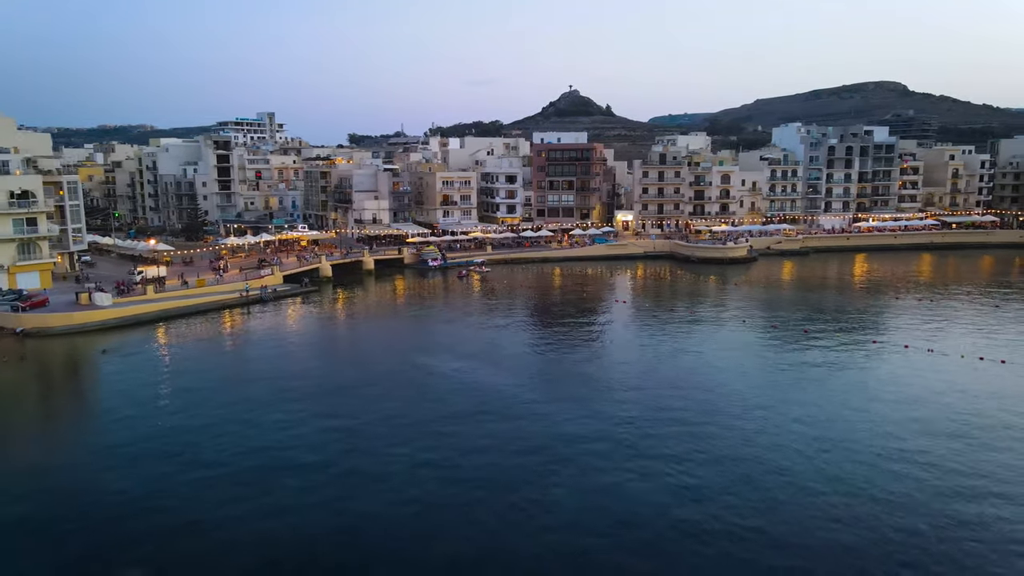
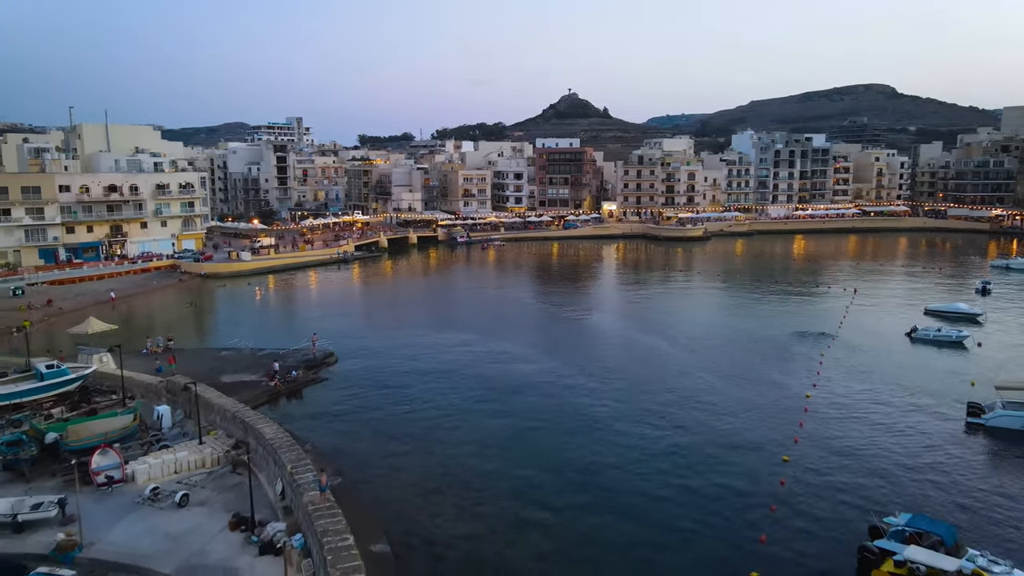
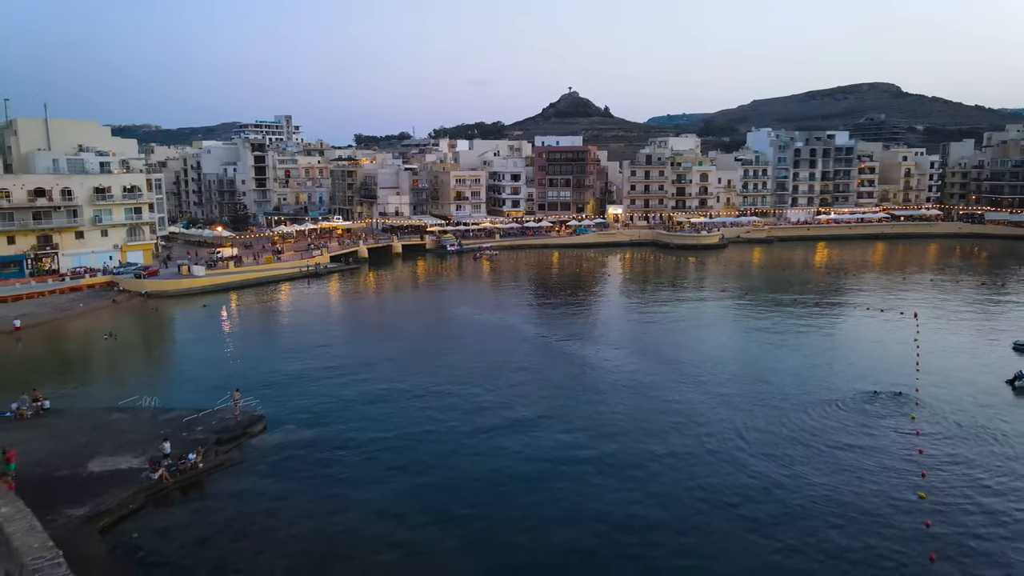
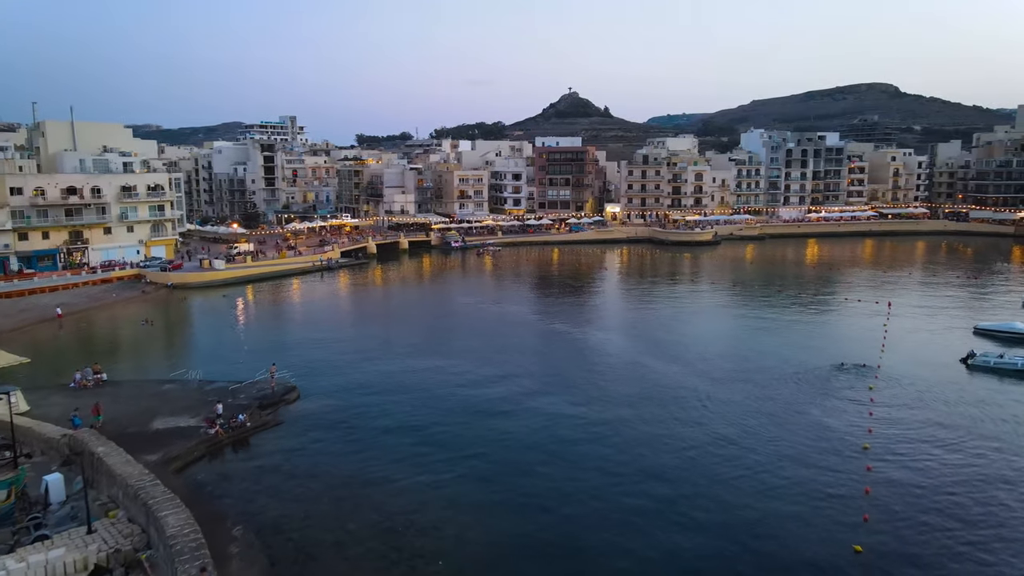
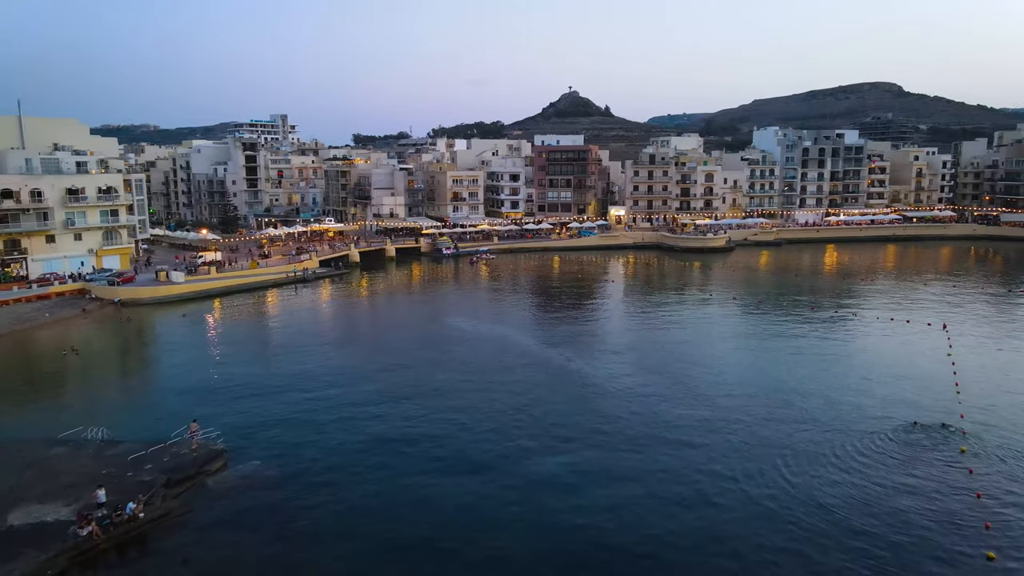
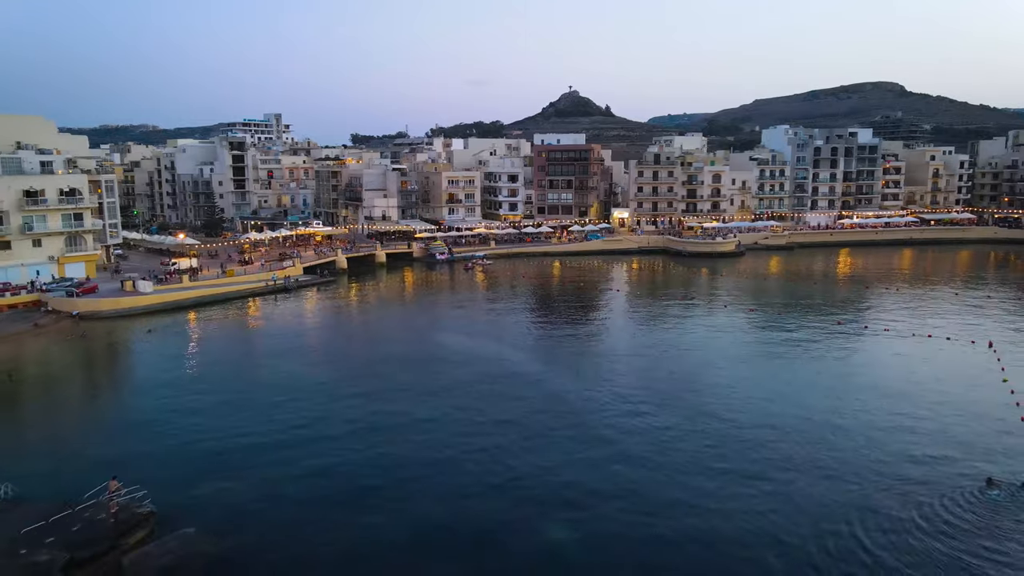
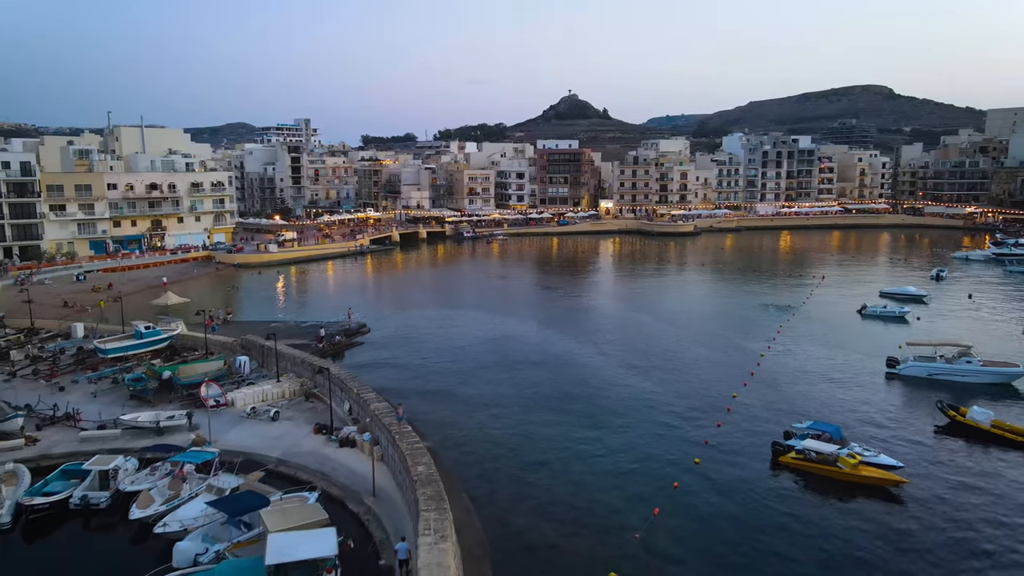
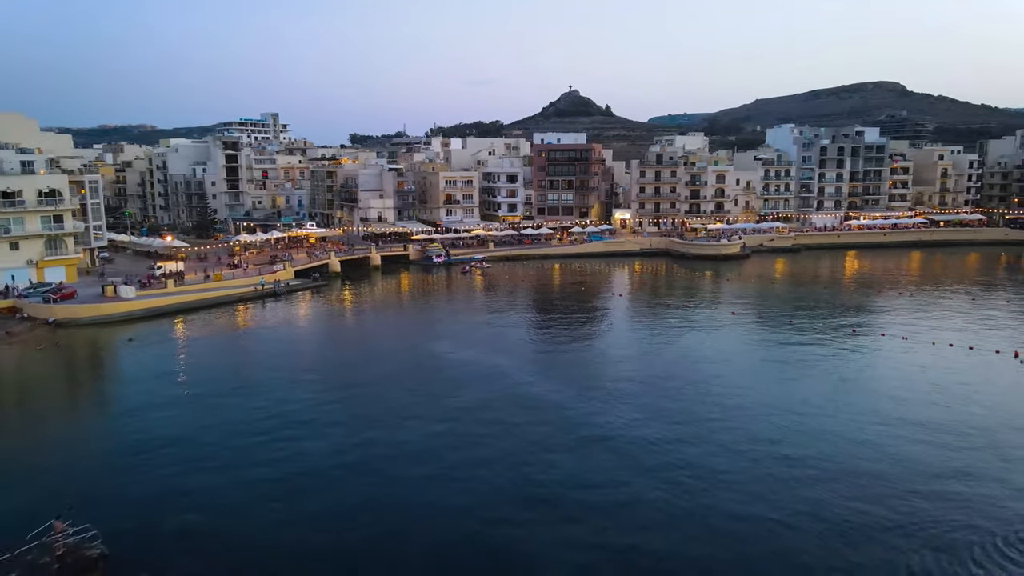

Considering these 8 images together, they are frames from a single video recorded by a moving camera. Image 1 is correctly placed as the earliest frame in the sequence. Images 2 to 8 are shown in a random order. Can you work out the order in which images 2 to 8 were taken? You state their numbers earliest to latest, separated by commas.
8, 6, 5, 3, 4, 2, 7
